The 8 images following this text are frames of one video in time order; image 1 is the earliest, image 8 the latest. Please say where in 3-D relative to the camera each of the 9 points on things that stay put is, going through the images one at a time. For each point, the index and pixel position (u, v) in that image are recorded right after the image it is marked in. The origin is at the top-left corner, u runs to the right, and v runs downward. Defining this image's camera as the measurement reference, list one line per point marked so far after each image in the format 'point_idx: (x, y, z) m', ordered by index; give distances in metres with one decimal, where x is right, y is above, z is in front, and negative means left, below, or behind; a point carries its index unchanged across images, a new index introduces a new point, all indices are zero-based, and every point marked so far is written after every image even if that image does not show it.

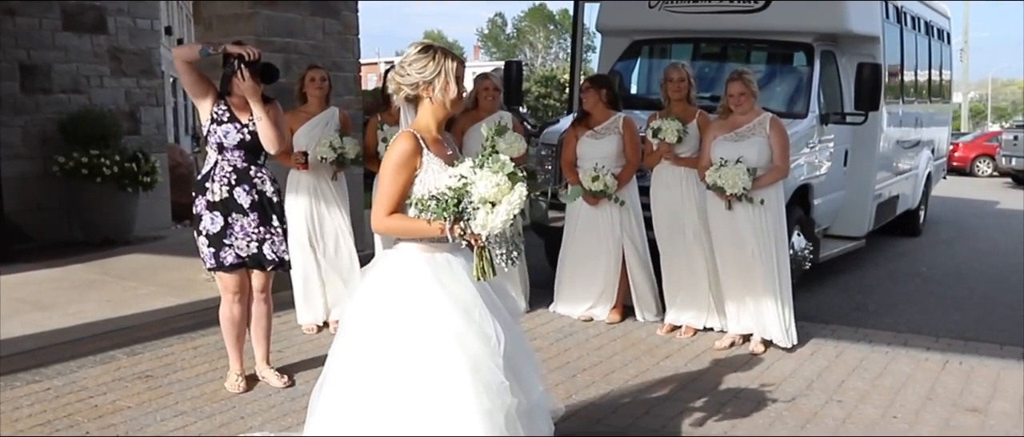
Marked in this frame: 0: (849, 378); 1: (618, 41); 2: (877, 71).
0: (+2.1, -0.9, +5.4) m
1: (+1.0, +1.6, +7.9) m
2: (+2.8, +1.1, +6.9) m
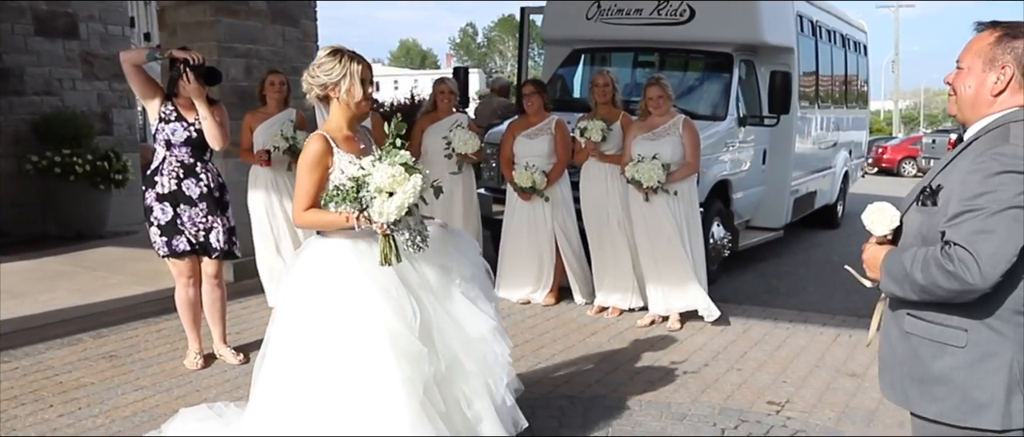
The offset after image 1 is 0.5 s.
0: (+1.6, -0.9, +6.0) m
1: (+0.5, +1.6, +8.5) m
2: (+2.3, +1.2, +7.5) m
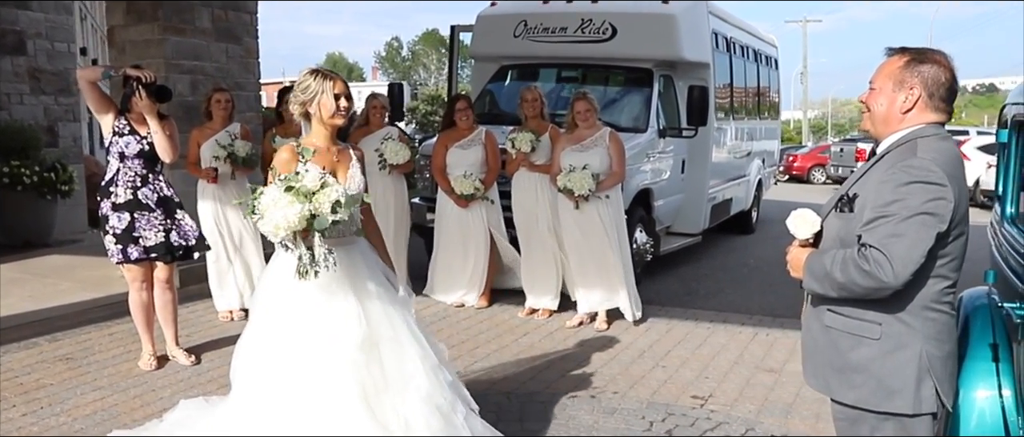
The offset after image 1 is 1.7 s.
0: (+1.2, -0.9, +6.4) m
1: (-0.2, +1.5, +8.8) m
2: (+1.7, +1.1, +8.0) m
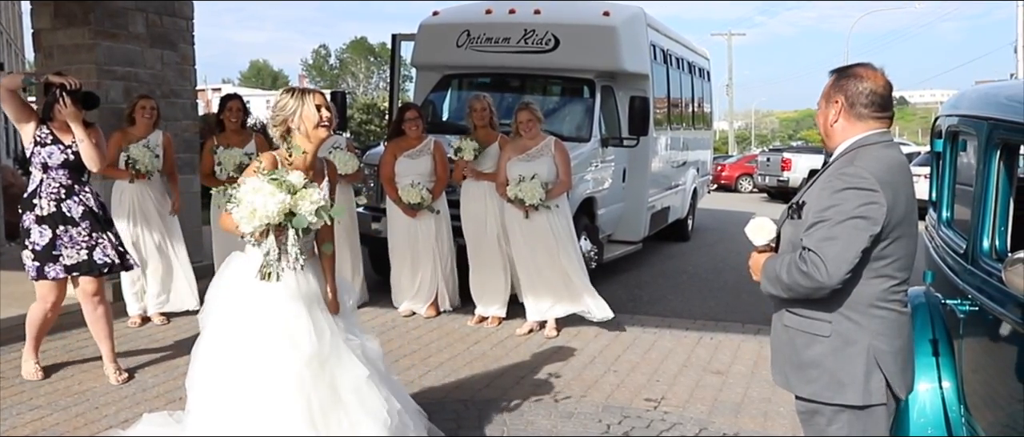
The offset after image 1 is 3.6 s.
0: (+0.8, -1.0, +6.6) m
1: (-0.8, +1.4, +8.9) m
2: (+1.2, +1.1, +8.2) m
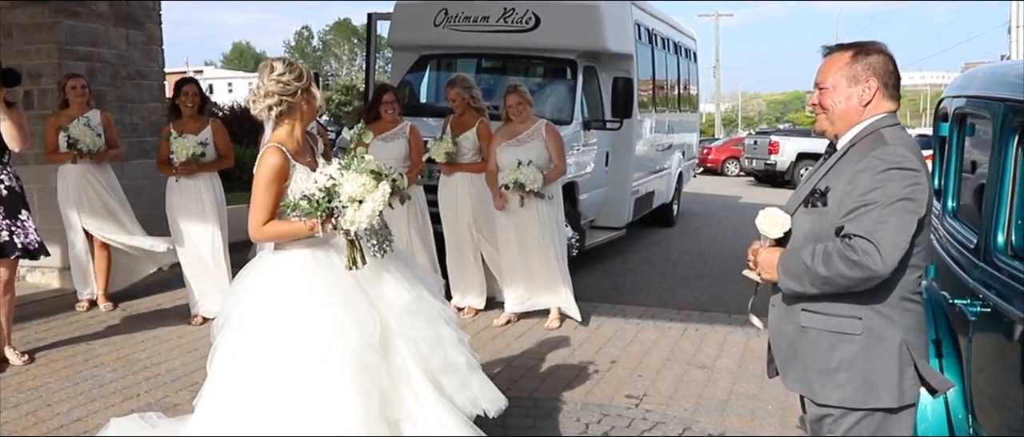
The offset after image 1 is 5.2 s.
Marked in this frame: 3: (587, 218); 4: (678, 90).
0: (+0.7, -0.9, +6.3) m
1: (-1.0, +1.6, +8.5) m
2: (+1.0, +1.2, +7.9) m
3: (+0.7, 0.0, +8.2) m
4: (+2.0, +1.5, +10.5) m
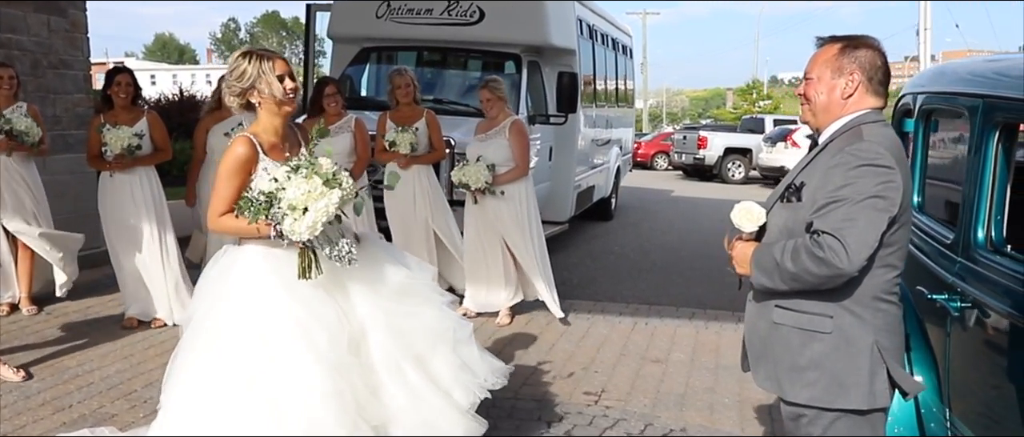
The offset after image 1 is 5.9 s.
0: (+0.3, -0.9, +6.3) m
1: (-1.5, +1.6, +8.4) m
2: (+0.5, +1.2, +7.9) m
3: (+0.2, +0.1, +8.2) m
4: (+1.2, +1.6, +10.6) m
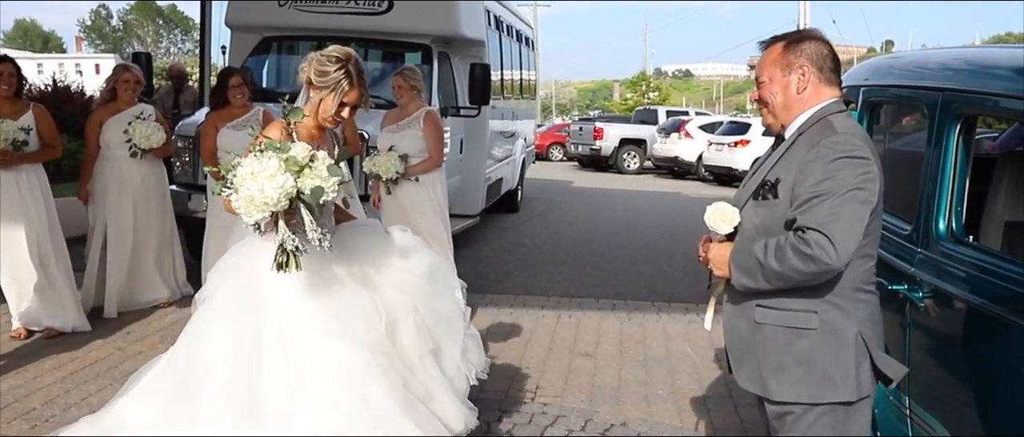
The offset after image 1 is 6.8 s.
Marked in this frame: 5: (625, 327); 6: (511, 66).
0: (-0.2, -0.8, +6.2) m
1: (-2.4, +1.6, +8.0) m
2: (-0.2, +1.3, +7.8) m
3: (-0.6, +0.1, +8.1) m
4: (+0.1, +1.7, +10.5) m
5: (+0.8, -0.8, +6.5) m
6: (0.0, +1.7, +10.0) m
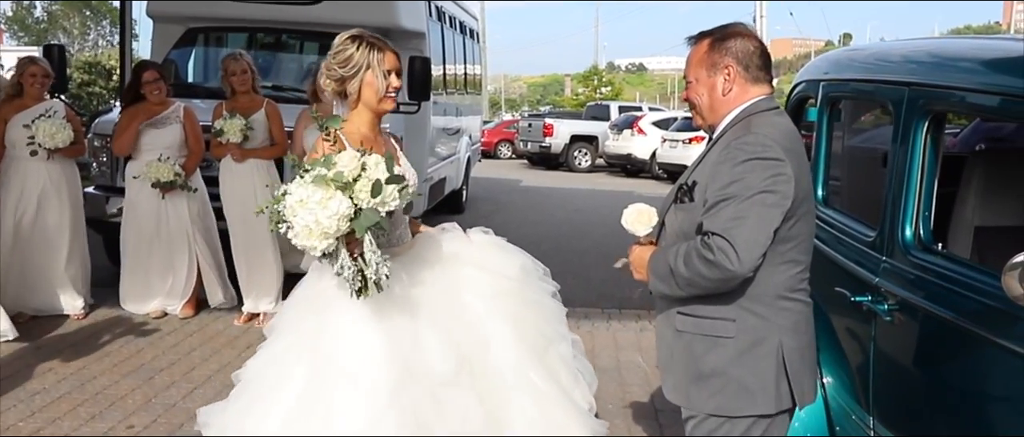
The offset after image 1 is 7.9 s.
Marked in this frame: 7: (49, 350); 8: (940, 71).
0: (-0.6, -0.8, +5.8) m
1: (-2.9, +1.6, +7.5) m
2: (-0.7, +1.3, +7.4) m
3: (-1.1, +0.1, +7.7) m
4: (-0.6, +1.7, +10.1) m
5: (+0.4, -0.8, +6.1) m
6: (-0.6, +1.7, +9.6) m
7: (-3.0, -0.9, +5.7) m
8: (+1.4, +0.5, +3.0) m
